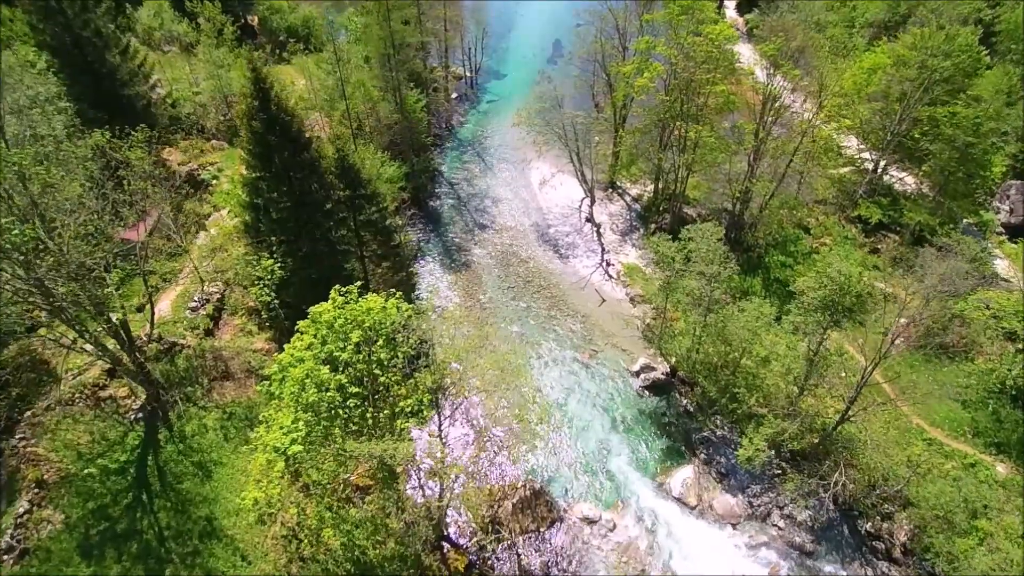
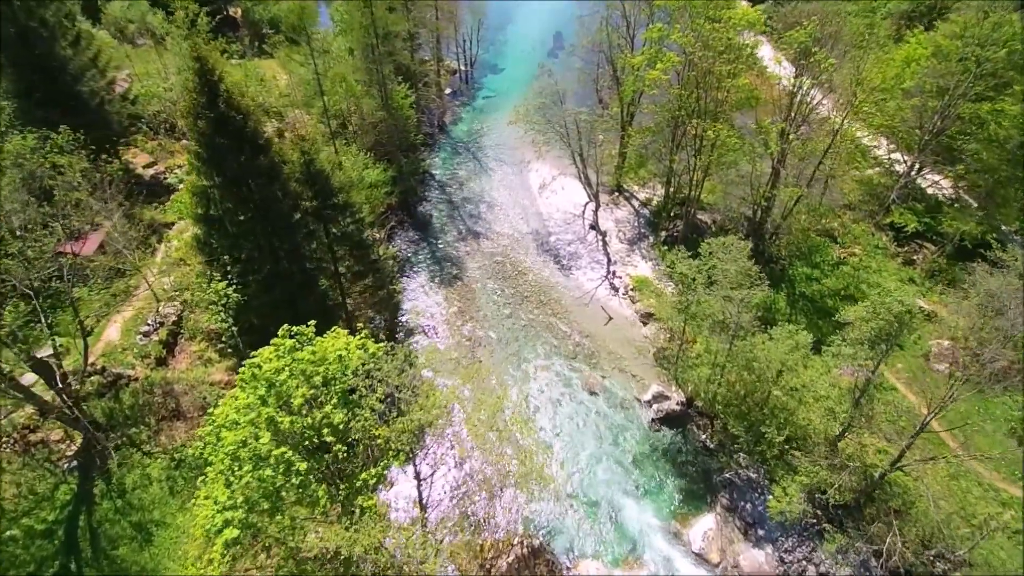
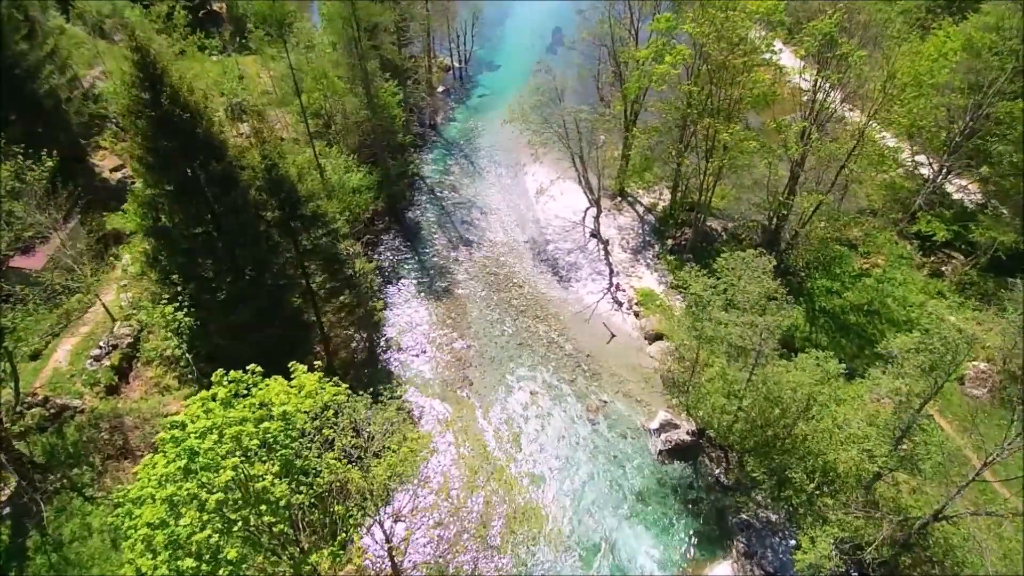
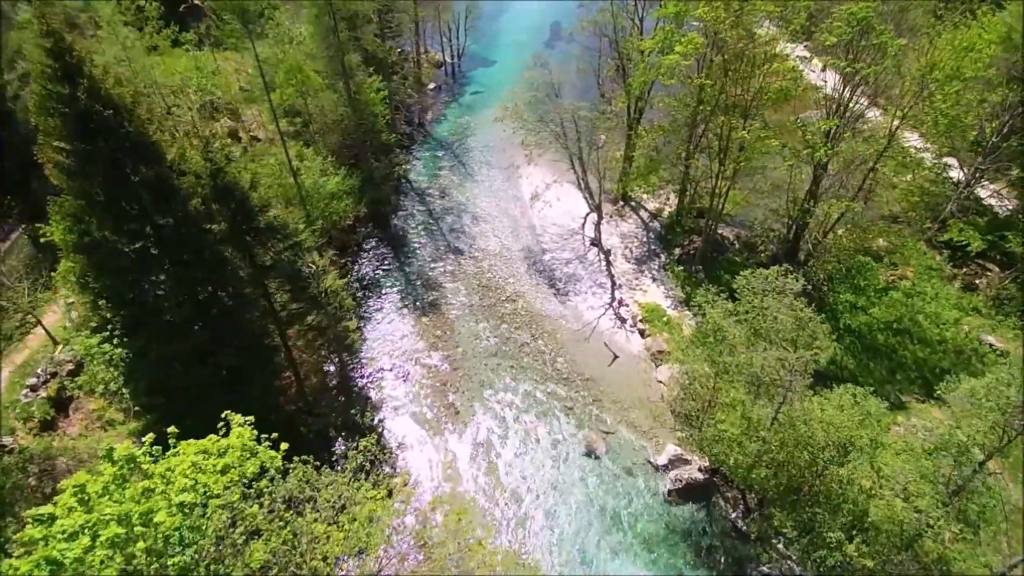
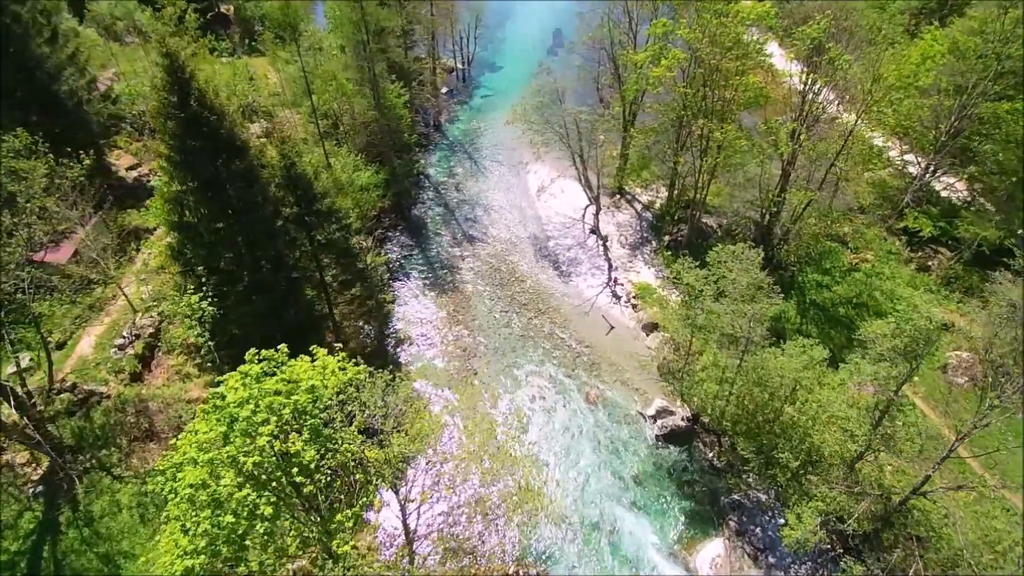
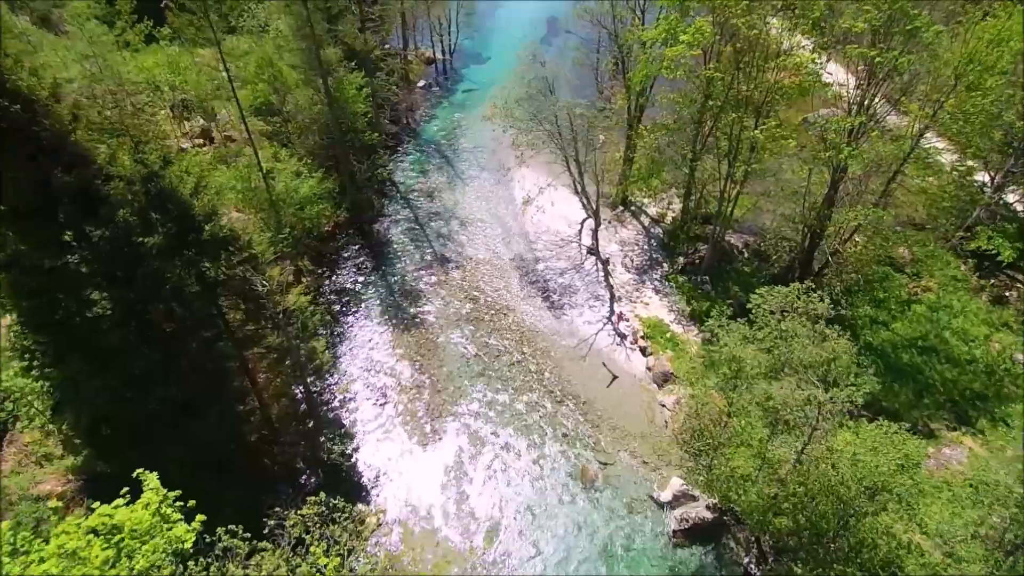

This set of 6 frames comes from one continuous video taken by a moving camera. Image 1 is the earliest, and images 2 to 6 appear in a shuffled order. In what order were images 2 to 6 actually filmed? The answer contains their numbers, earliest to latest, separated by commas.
2, 5, 3, 4, 6
